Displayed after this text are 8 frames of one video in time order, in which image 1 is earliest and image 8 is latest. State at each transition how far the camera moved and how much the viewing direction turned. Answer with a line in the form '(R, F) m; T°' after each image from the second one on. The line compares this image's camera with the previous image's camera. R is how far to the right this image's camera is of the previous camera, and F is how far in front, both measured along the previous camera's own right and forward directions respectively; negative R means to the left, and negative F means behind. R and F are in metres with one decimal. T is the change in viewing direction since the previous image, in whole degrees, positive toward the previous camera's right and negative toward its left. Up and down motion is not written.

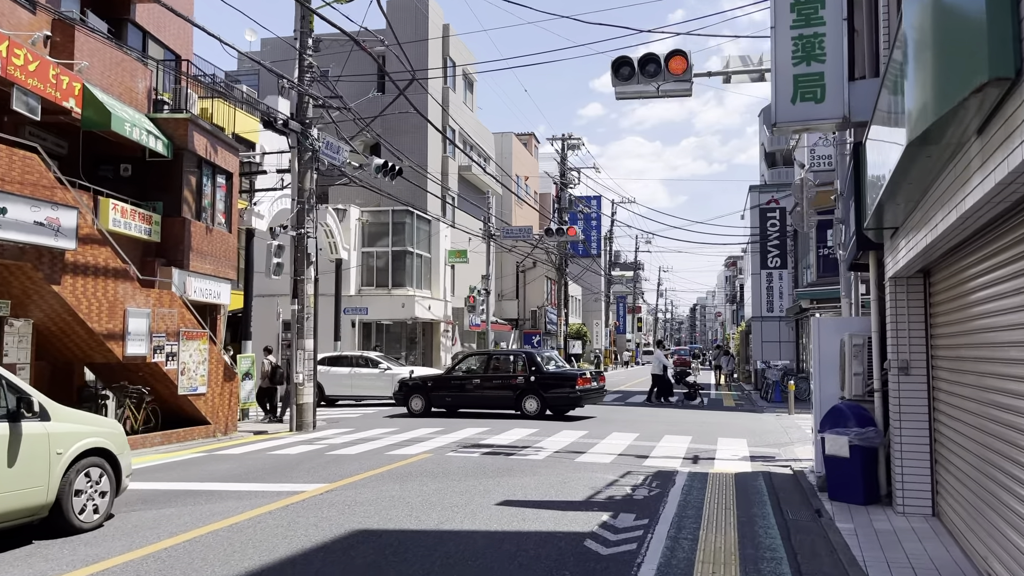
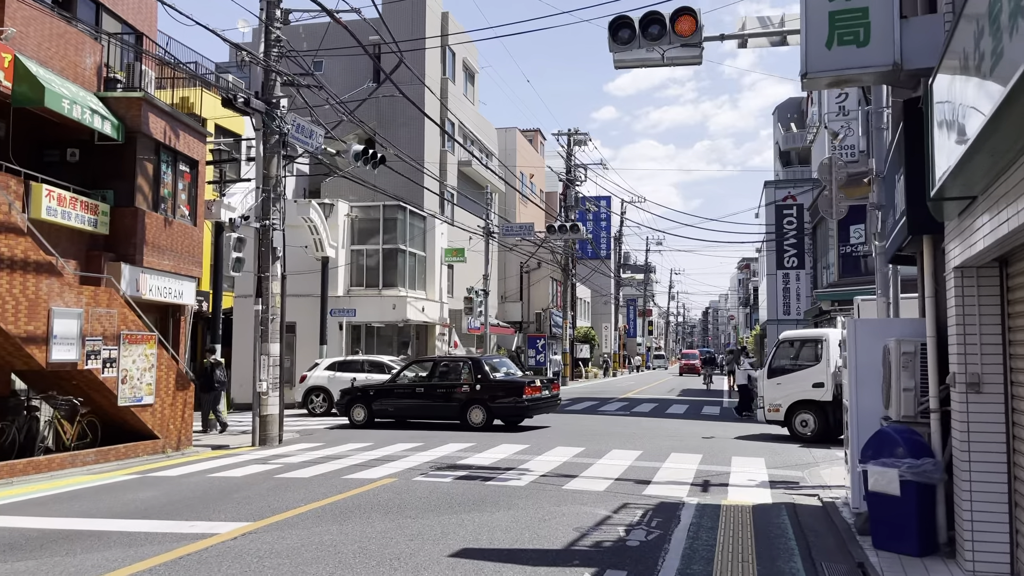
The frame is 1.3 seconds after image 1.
(+0.4, +1.8) m; -1°
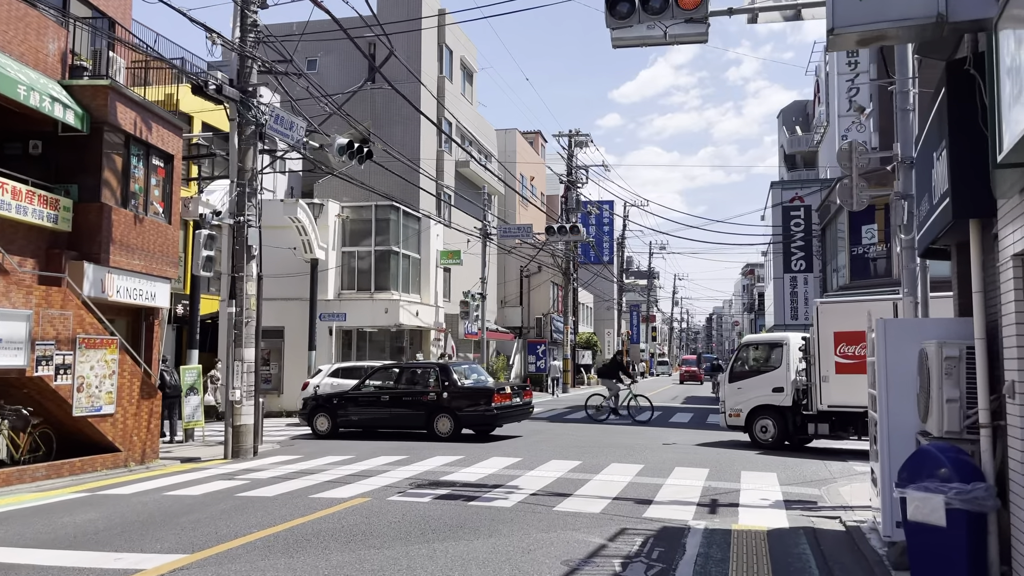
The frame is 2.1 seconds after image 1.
(+0.2, +1.0) m; 0°
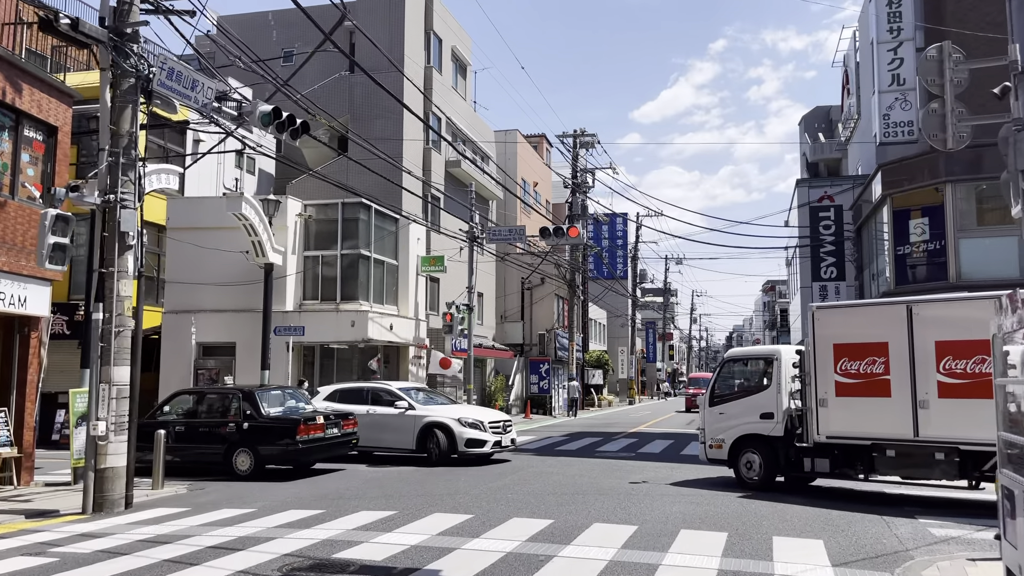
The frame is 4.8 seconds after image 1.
(+0.9, +3.4) m; -1°
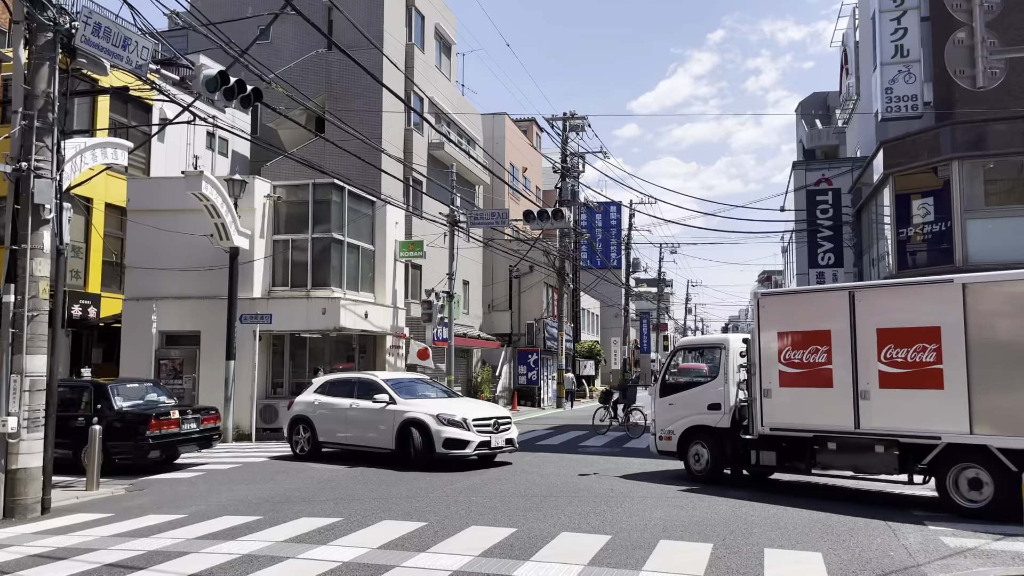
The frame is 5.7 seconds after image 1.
(+0.4, +1.2) m; 0°
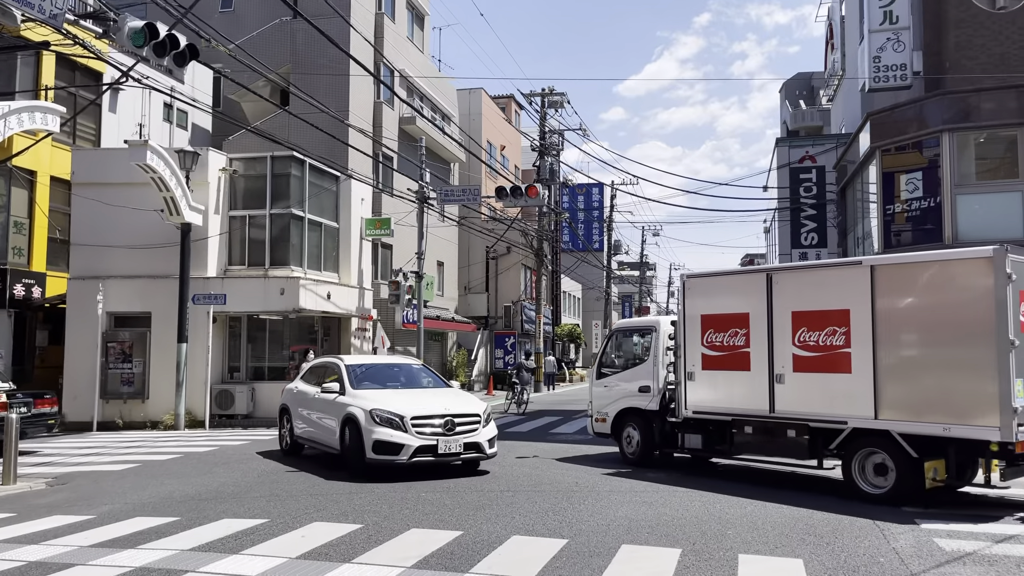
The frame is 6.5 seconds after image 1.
(+0.4, +1.0) m; +1°
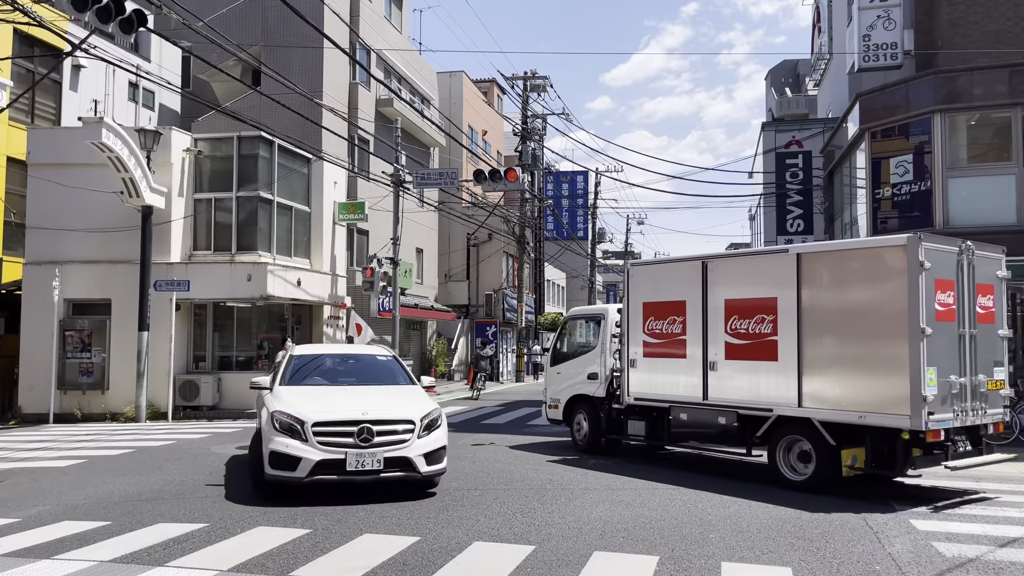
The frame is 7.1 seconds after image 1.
(+0.2, +0.7) m; +1°
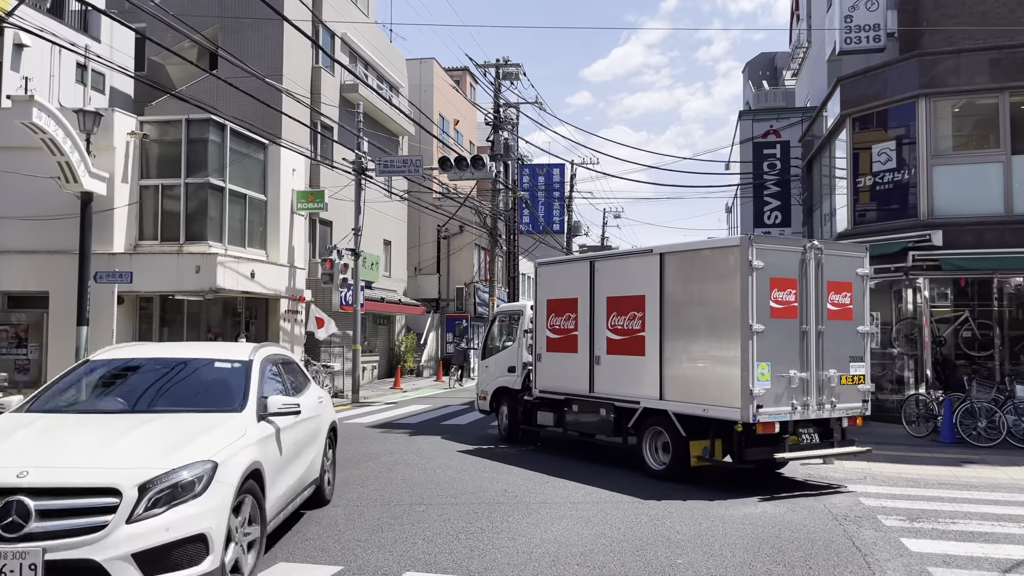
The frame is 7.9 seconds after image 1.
(+0.3, +0.9) m; +2°
